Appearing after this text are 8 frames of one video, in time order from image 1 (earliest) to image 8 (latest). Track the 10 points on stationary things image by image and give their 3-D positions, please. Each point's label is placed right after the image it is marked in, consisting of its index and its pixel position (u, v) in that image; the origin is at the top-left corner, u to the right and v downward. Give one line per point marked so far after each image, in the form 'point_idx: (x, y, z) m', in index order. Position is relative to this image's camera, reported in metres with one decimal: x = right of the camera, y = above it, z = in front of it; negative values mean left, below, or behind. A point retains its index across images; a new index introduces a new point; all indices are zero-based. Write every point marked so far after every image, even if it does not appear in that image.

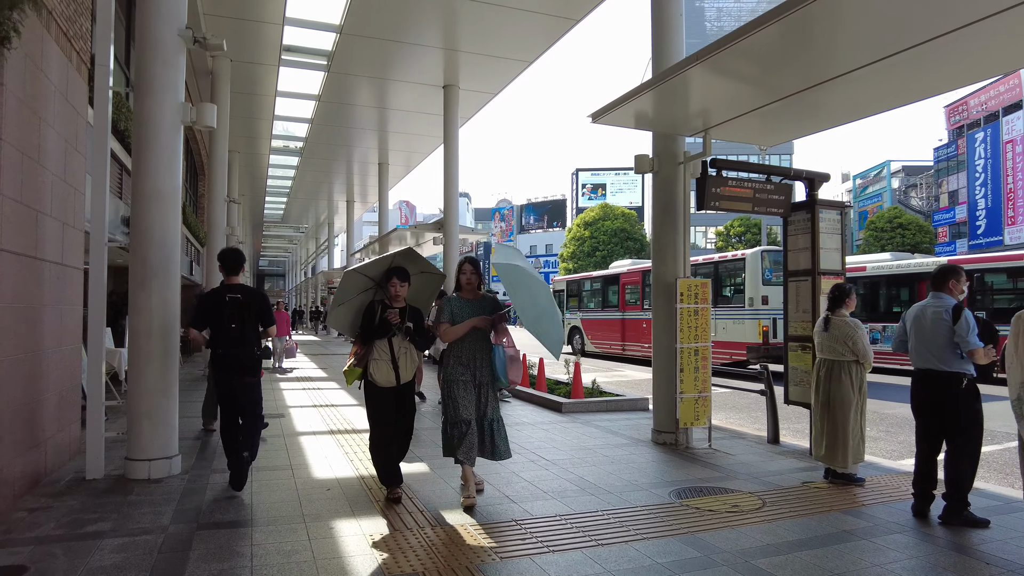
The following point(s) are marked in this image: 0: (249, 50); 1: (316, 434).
0: (-5.7, +5.2, +14.6) m
1: (-2.3, -1.7, +7.8) m
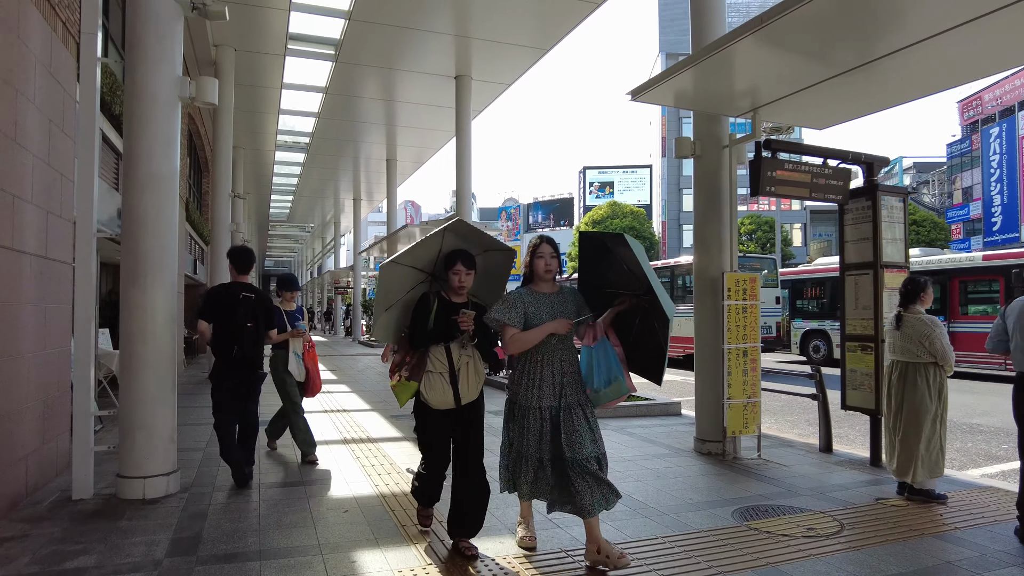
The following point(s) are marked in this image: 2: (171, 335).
0: (-5.4, +5.2, +14.0) m
1: (-2.0, -1.7, +7.2) m
2: (-2.6, -0.4, +5.1) m
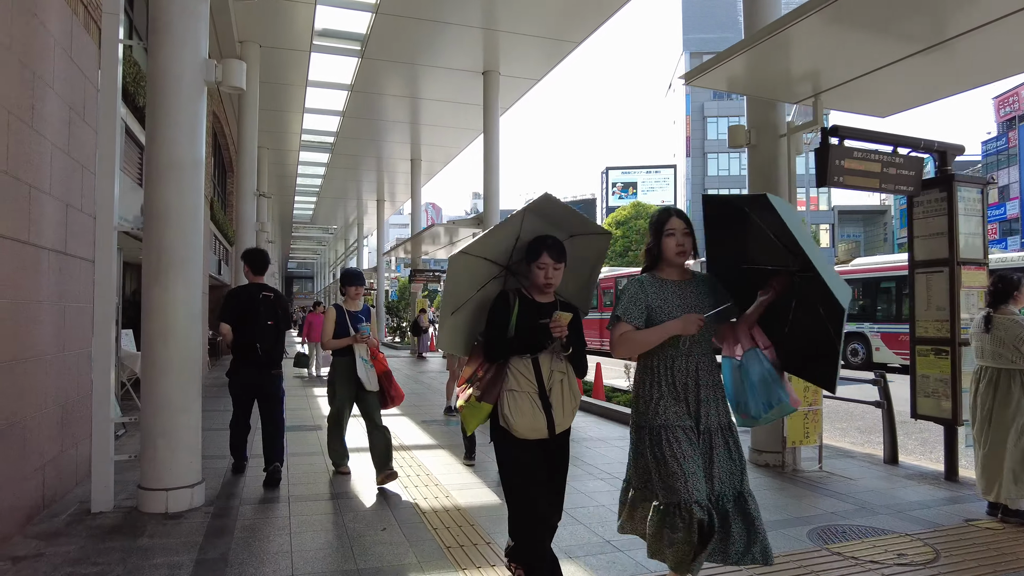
0: (-4.8, +5.2, +13.8) m
1: (-1.5, -1.7, +6.8) m
2: (-2.2, -0.3, +4.7) m
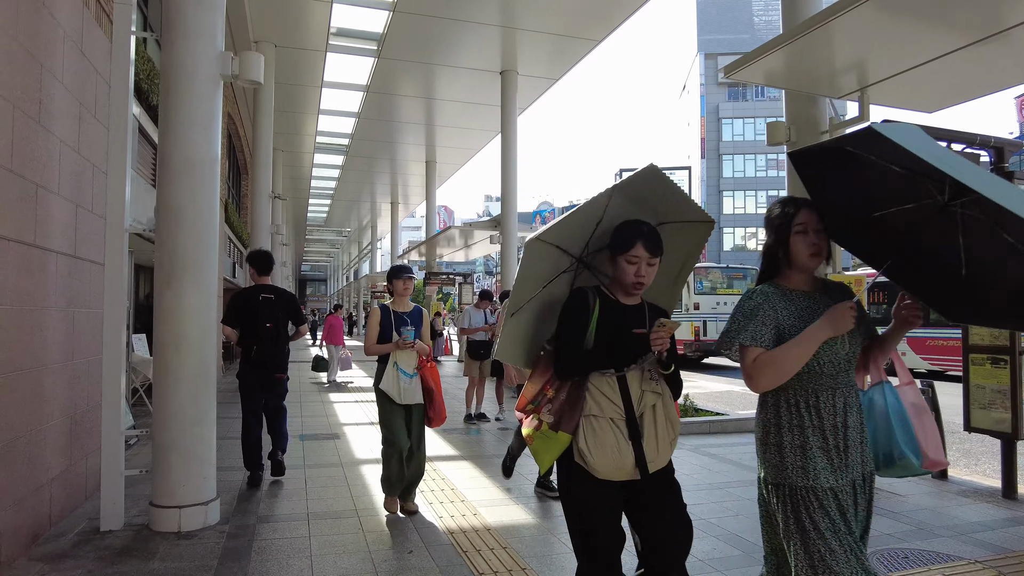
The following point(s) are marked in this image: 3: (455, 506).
0: (-4.4, +5.1, +13.6) m
1: (-1.3, -1.7, +6.5) m
2: (-2.0, -0.4, +4.5) m
3: (-0.4, -1.6, +5.0) m
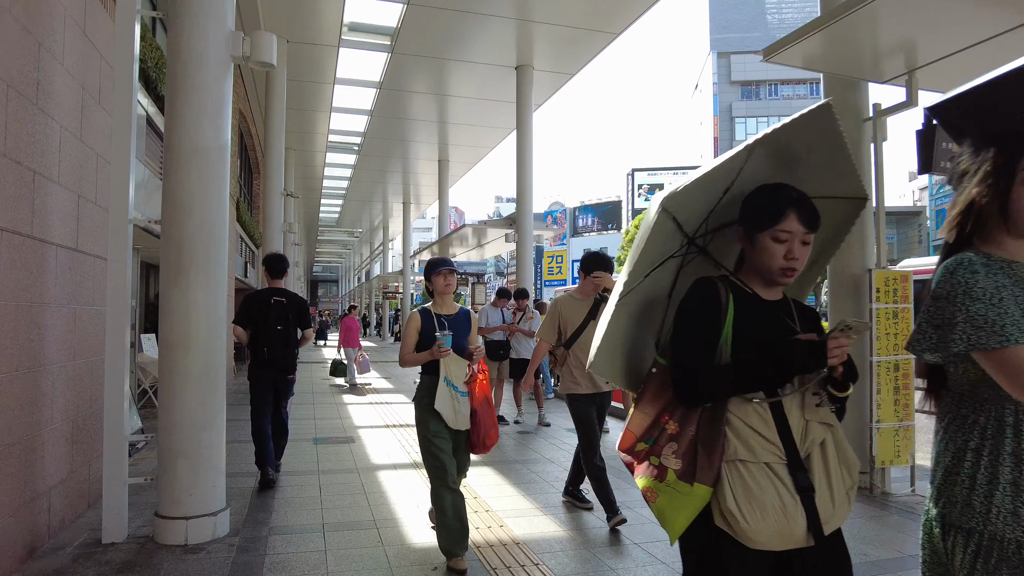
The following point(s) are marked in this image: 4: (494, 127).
0: (-4.1, +5.1, +13.3) m
1: (-1.1, -1.7, +6.2) m
2: (-1.8, -0.3, +4.2) m
3: (-0.2, -1.6, +4.7) m
4: (-0.5, +4.8, +19.9) m
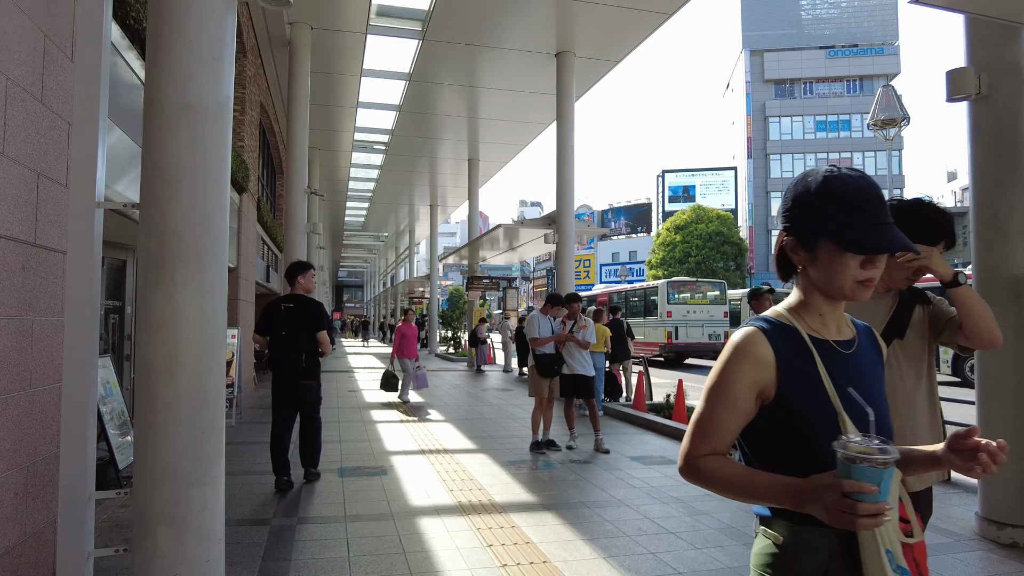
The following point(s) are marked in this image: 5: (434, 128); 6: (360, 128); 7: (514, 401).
0: (-3.3, +5.0, +12.4) m
1: (-0.6, -1.7, +5.1) m
2: (-1.4, -0.4, +3.2) m
3: (+0.2, -1.6, +3.6) m
4: (+0.4, +4.6, +18.8) m
5: (-2.3, +4.6, +19.2) m
6: (-4.4, +4.7, +19.4) m
7: (0.0, -2.1, +12.3) m
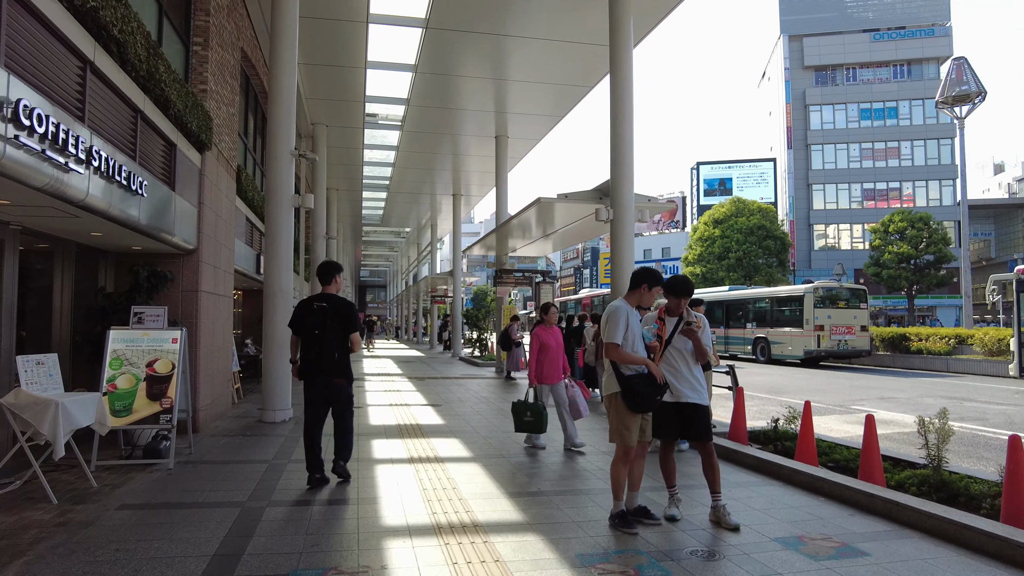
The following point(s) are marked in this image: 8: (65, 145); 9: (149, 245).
0: (-2.7, +5.2, +9.7) m
1: (-0.2, -1.5, +2.4) m
2: (-1.1, -0.2, +0.4) m
3: (+0.6, -1.5, +0.8) m
4: (+1.3, +4.8, +16.0) m
5: (-1.4, +4.8, +16.5) m
6: (-3.5, +4.8, +16.8) m
7: (+0.7, -1.9, +9.5) m
8: (-3.0, +1.0, +4.4) m
9: (-4.0, +0.5, +7.4) m
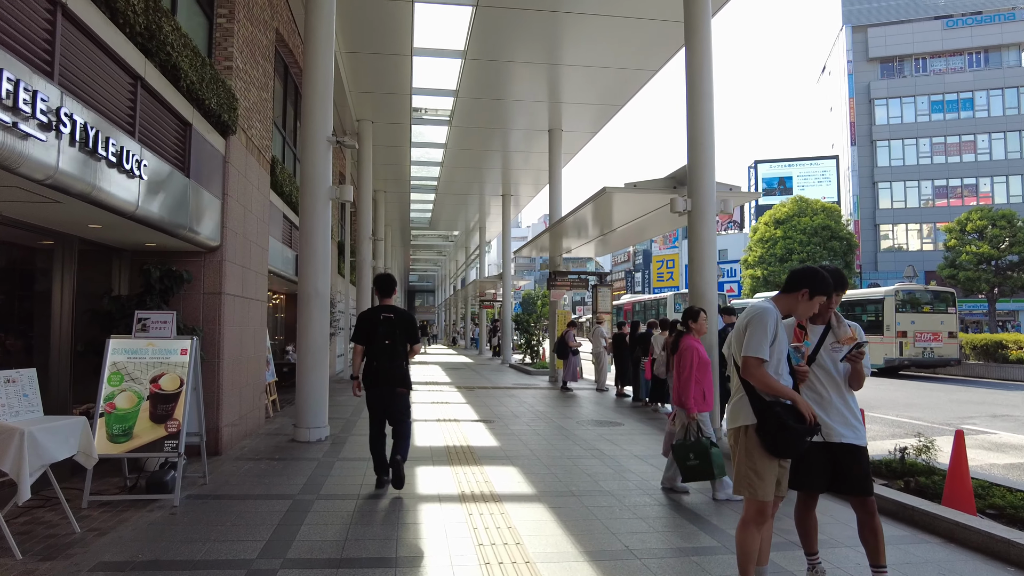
0: (-1.9, +5.2, +8.7) m
1: (+0.1, -1.5, +1.2) m
2: (-0.9, -0.2, -0.7) m
3: (+0.7, -1.4, -0.5) m
4: (+2.5, +4.7, +14.7) m
5: (-0.1, +4.7, +15.4) m
6: (-2.2, +4.7, +15.8) m
7: (+1.5, -1.9, +8.2) m
8: (-2.5, +1.0, +3.4) m
9: (-3.4, +0.5, +6.5) m
